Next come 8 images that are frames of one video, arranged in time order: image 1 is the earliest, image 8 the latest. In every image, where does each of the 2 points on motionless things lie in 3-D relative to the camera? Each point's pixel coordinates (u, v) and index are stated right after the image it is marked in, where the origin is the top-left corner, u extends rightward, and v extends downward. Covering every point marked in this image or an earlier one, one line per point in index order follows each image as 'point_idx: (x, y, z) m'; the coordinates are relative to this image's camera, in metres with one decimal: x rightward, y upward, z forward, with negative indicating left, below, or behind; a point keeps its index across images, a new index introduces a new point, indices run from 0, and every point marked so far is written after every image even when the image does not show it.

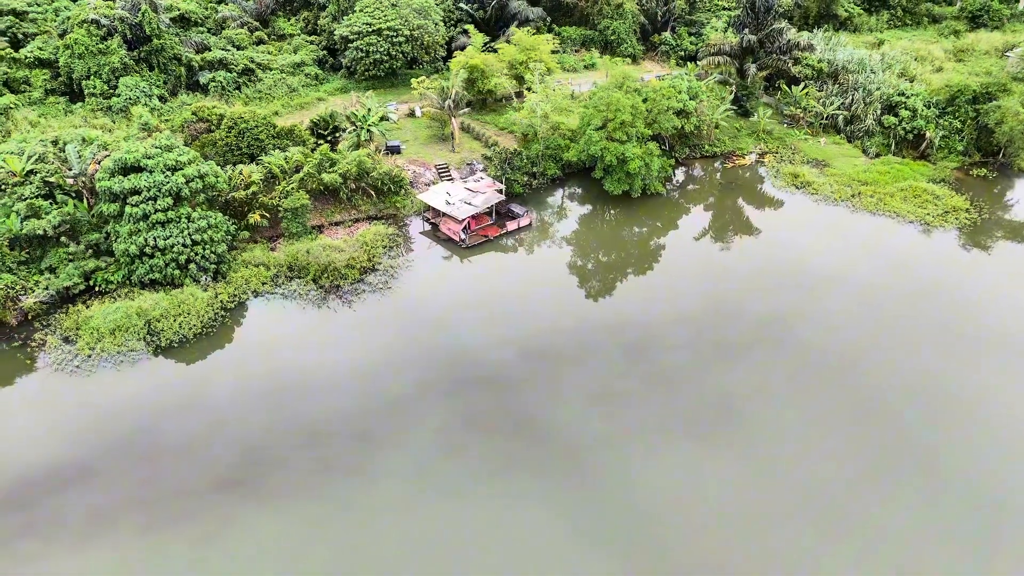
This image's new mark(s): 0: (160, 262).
0: (-12.1, +0.8, +18.8) m
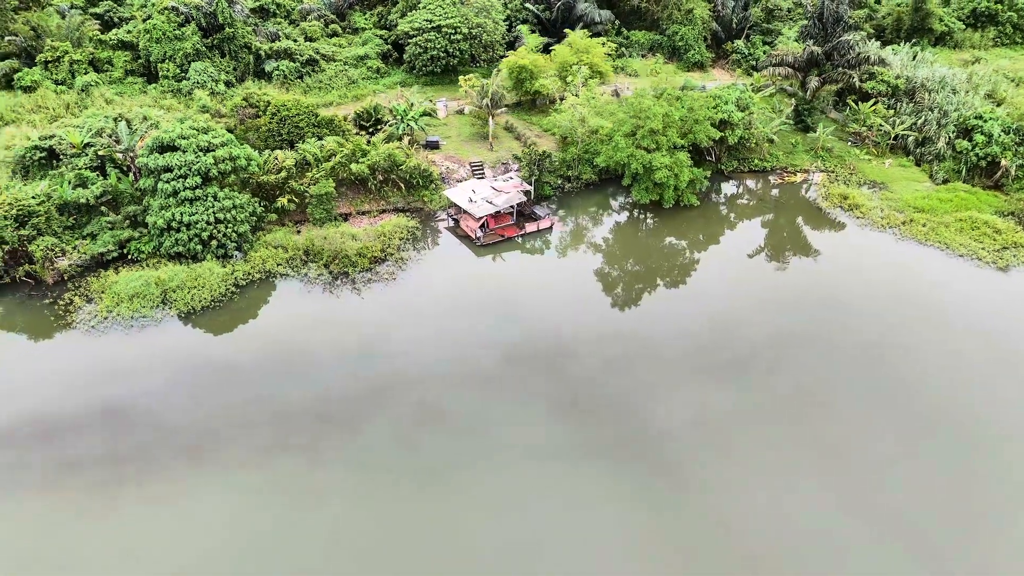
0: (-11.8, +1.8, +19.8) m
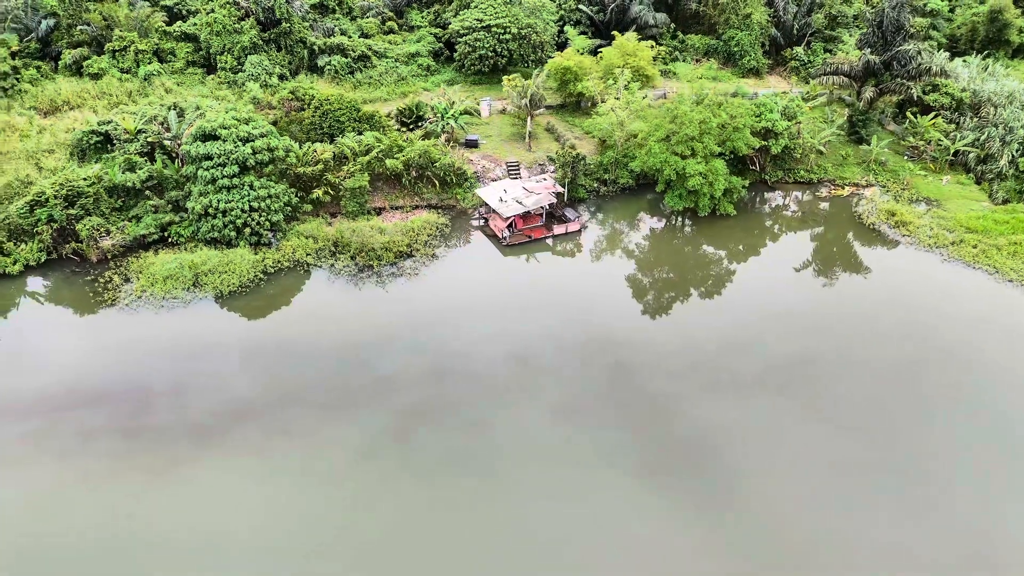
0: (-10.8, +2.4, +20.5) m
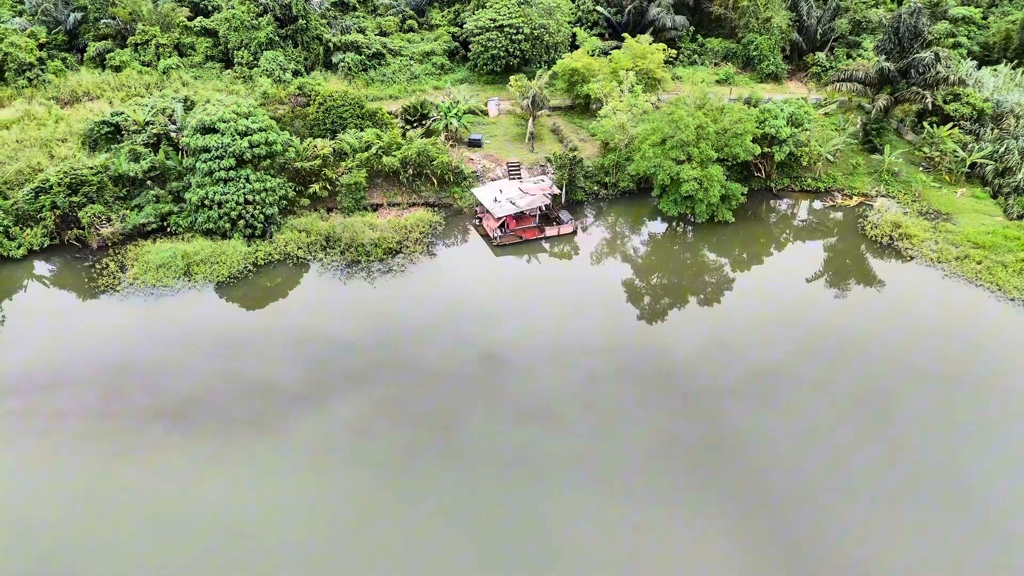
0: (-11.2, +2.8, +20.9) m
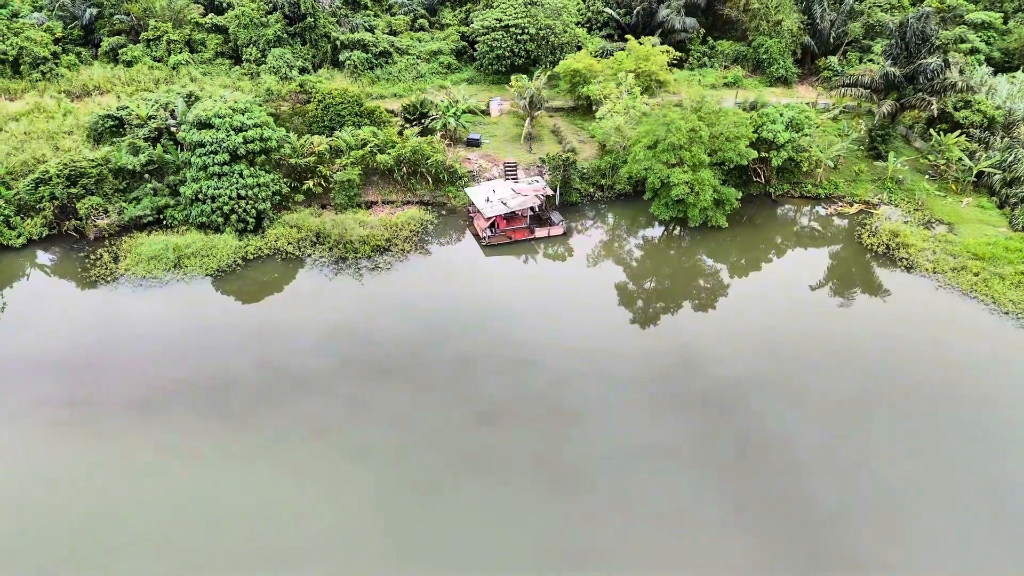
0: (-11.6, +3.0, +21.2) m
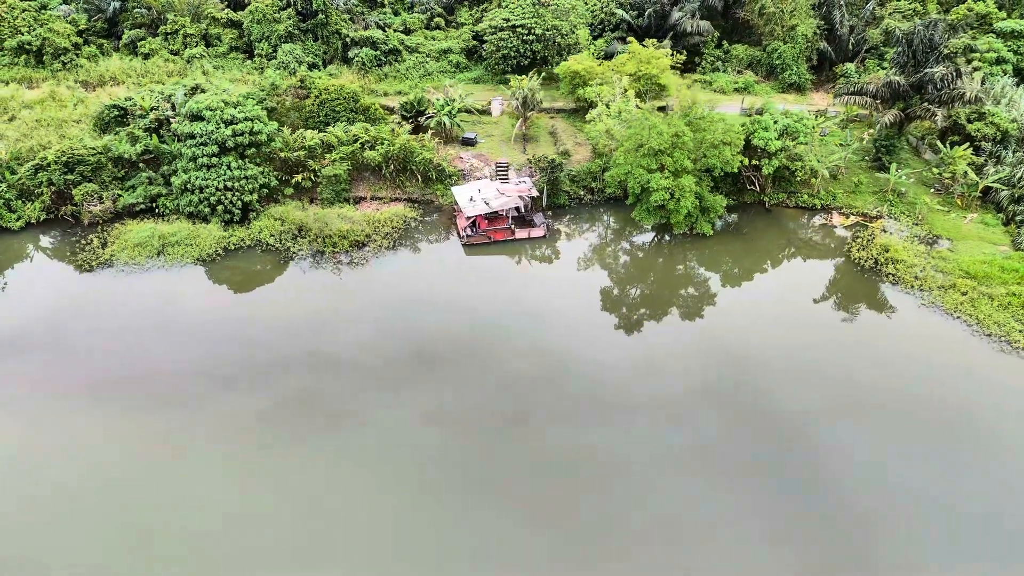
0: (-12.4, +3.5, +21.7) m
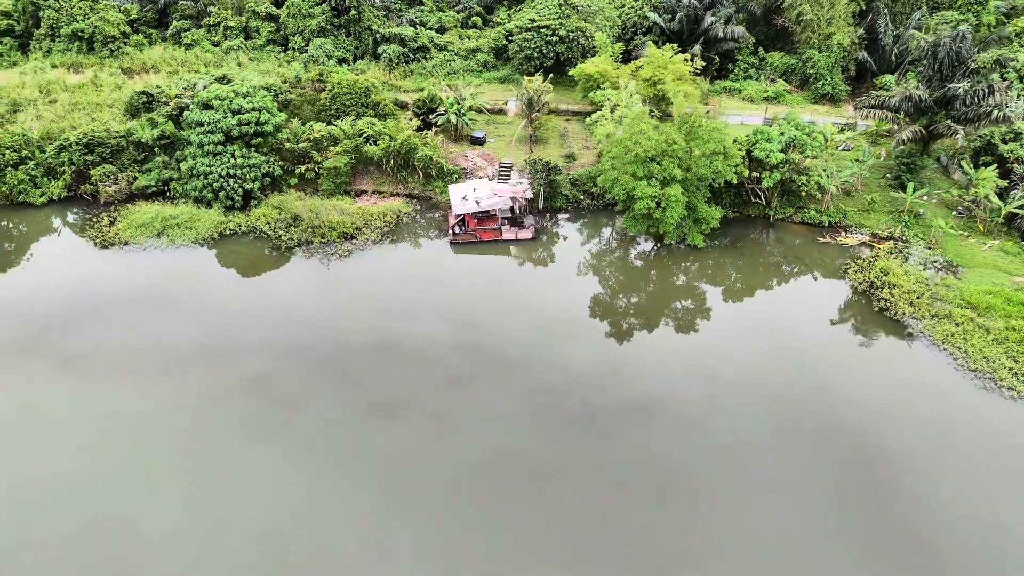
0: (-12.8, +4.3, +22.8) m
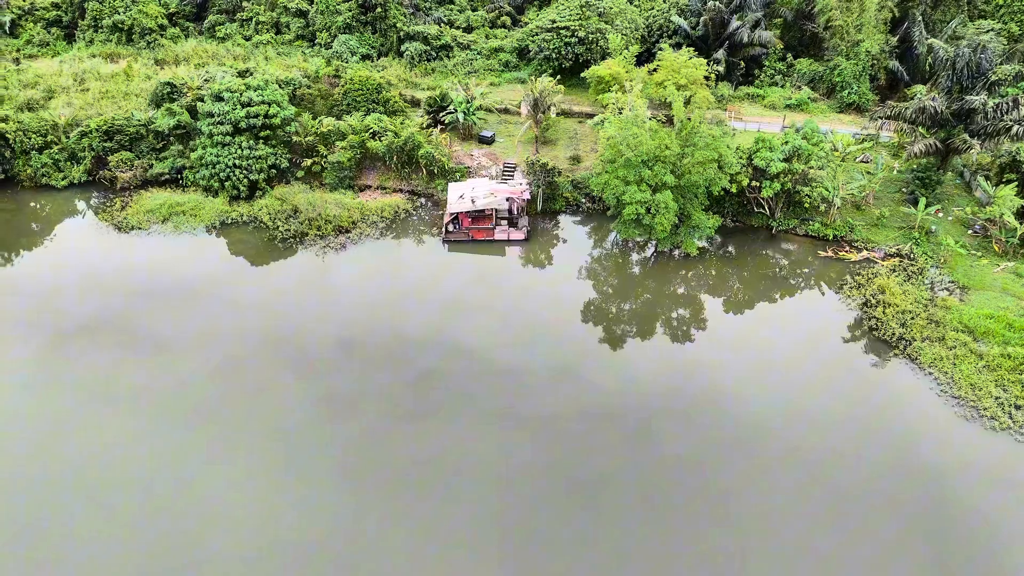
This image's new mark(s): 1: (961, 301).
0: (-12.9, +4.9, +23.7) m
1: (+15.8, -0.5, +19.3) m
